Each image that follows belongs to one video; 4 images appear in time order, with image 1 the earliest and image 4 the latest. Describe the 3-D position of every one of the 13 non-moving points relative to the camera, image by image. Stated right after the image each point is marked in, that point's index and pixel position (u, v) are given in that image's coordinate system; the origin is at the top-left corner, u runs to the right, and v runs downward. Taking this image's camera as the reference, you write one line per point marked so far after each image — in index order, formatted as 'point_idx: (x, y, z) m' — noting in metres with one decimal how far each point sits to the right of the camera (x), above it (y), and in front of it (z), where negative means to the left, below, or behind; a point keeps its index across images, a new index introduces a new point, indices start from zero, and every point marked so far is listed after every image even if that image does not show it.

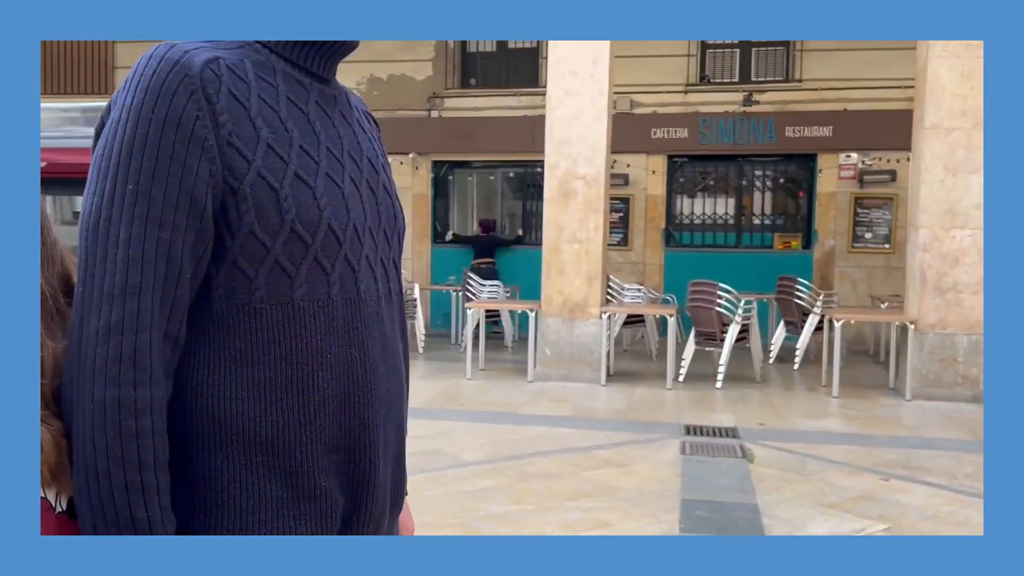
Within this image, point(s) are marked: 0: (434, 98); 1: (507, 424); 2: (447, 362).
0: (-1.0, +2.5, +11.4) m
1: (0.0, -1.0, +6.1) m
2: (-0.7, -0.8, +8.9) m
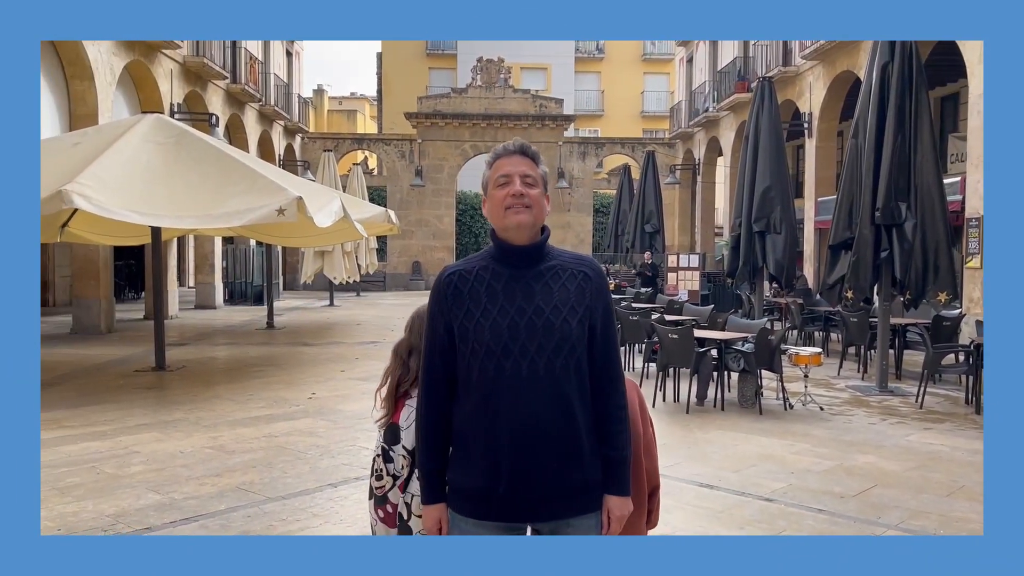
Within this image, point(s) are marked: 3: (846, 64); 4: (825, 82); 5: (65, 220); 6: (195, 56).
0: (+10.1, +1.9, +5.0) m
1: (+4.9, -1.4, +3.0) m
2: (+7.6, -1.3, +4.2) m
3: (+6.1, +4.1, +15.8) m
4: (+6.1, +4.0, +16.7) m
5: (-5.5, +0.8, +10.7) m
6: (-6.5, +4.7, +17.6) m
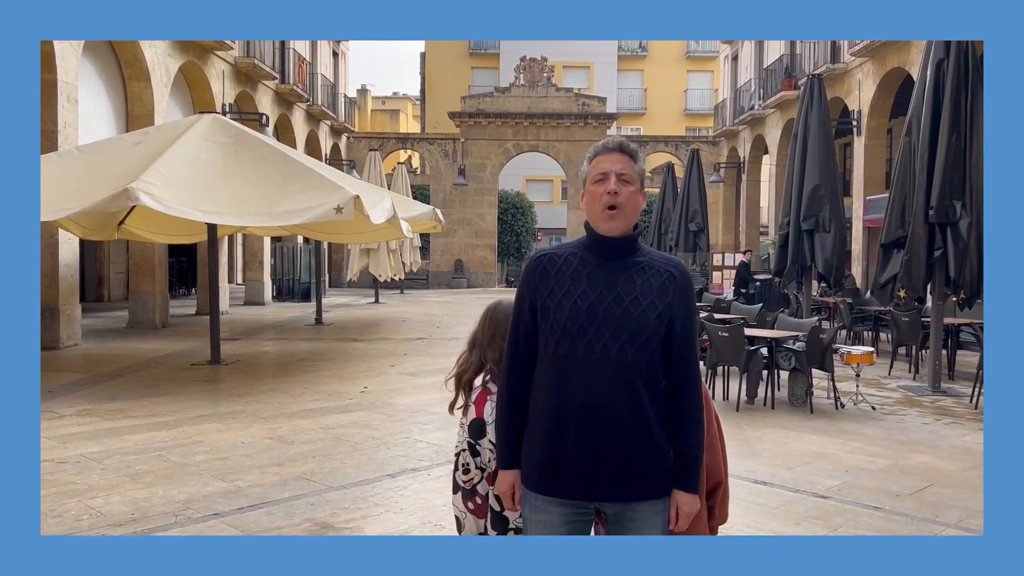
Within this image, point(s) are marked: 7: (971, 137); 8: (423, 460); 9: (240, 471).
0: (+10.4, +1.8, +4.6) m
1: (+5.2, -1.4, +2.9) m
2: (+7.9, -1.3, +3.9) m
3: (+6.9, +4.1, +15.6) m
4: (+6.9, +4.0, +16.5) m
5: (-4.9, +0.9, +11.0) m
6: (-5.5, +4.8, +18.0) m
7: (+4.5, +1.5, +8.5) m
8: (-0.6, -1.2, +5.8) m
9: (-1.8, -1.2, +5.6) m
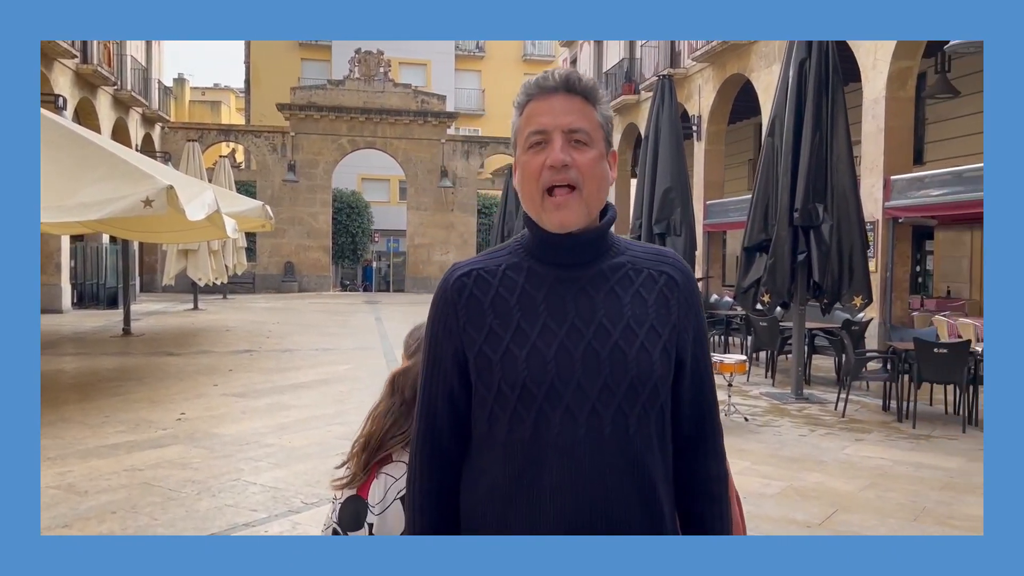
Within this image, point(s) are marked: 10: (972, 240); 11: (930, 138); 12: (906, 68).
0: (+9.7, +1.8, +5.6) m
1: (+4.8, -1.4, +2.9) m
2: (+7.3, -1.3, +4.5) m
3: (+4.1, +4.0, +15.8) m
4: (+3.9, +3.9, +16.7) m
5: (-6.7, +0.8, +9.0) m
6: (-8.6, +4.7, +15.7) m
7: (+3.1, +1.4, +8.4) m
8: (-1.4, -1.2, +4.7) m
9: (-2.5, -1.2, +4.3) m
10: (+7.6, +0.8, +14.2) m
11: (+7.3, +2.6, +14.8) m
12: (+5.2, +2.9, +11.3) m
